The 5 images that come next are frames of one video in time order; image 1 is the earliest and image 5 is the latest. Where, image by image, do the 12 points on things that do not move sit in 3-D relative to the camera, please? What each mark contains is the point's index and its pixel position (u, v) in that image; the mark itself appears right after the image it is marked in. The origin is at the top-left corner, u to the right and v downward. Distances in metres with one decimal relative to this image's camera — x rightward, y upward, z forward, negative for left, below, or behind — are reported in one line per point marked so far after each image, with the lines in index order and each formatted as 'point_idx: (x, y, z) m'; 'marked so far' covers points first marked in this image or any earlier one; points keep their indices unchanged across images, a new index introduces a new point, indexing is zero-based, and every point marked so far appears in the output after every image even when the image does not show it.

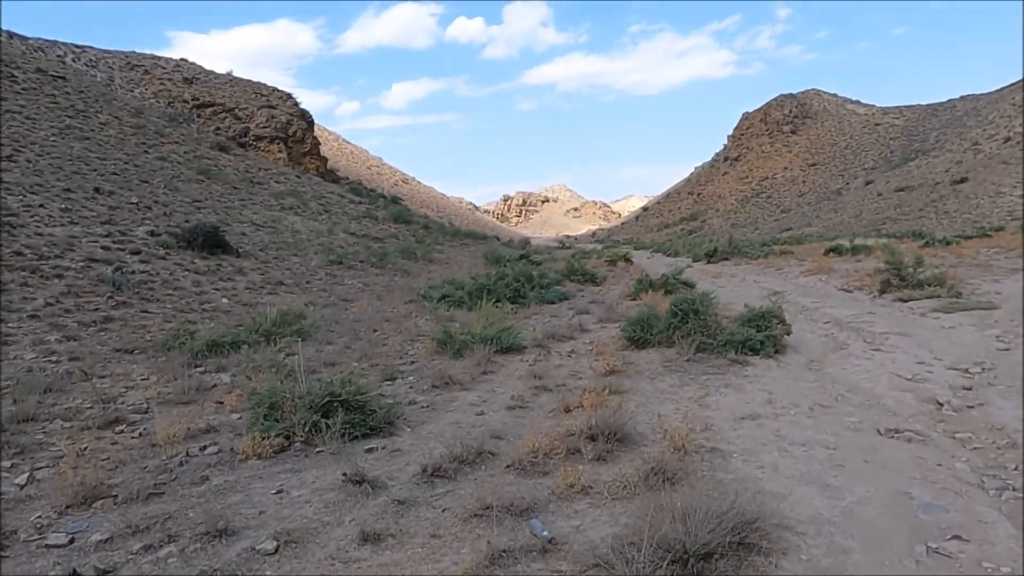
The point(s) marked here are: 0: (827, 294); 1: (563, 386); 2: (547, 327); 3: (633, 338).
0: (+6.3, -0.1, +15.6) m
1: (+0.5, -1.0, +7.8) m
2: (+0.5, -0.6, +11.8) m
3: (+1.5, -0.6, +9.7) m
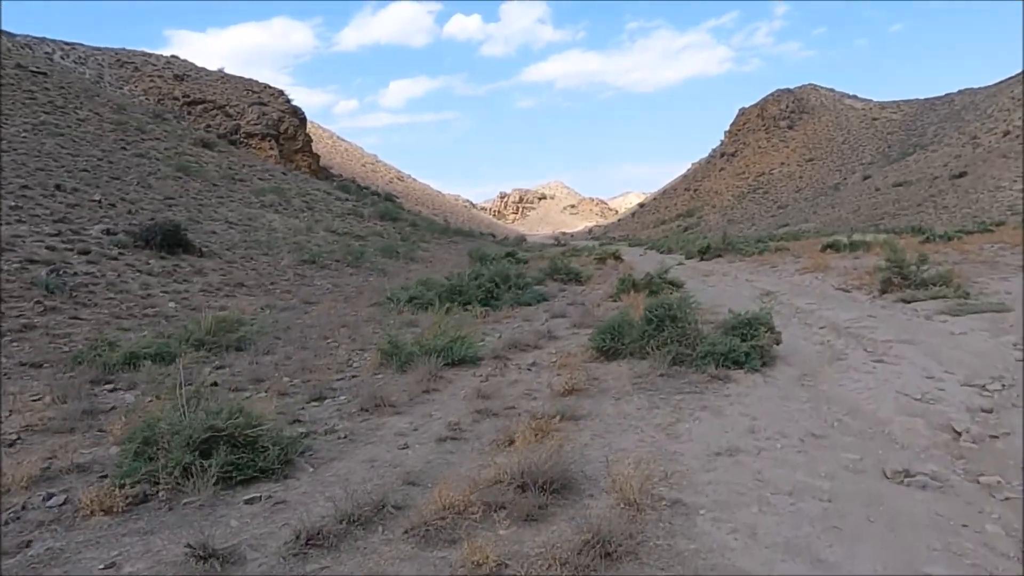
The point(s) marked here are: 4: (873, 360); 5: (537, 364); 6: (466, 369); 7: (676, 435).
0: (+5.7, -0.1, +14.5) m
1: (0.0, -1.0, +6.6) m
2: (0.0, -0.7, +10.6) m
3: (+1.0, -0.7, +8.6) m
4: (+3.8, -0.7, +8.1) m
5: (+0.3, -0.8, +8.5) m
6: (-0.5, -0.9, +8.4) m
7: (+1.2, -1.1, +5.7) m
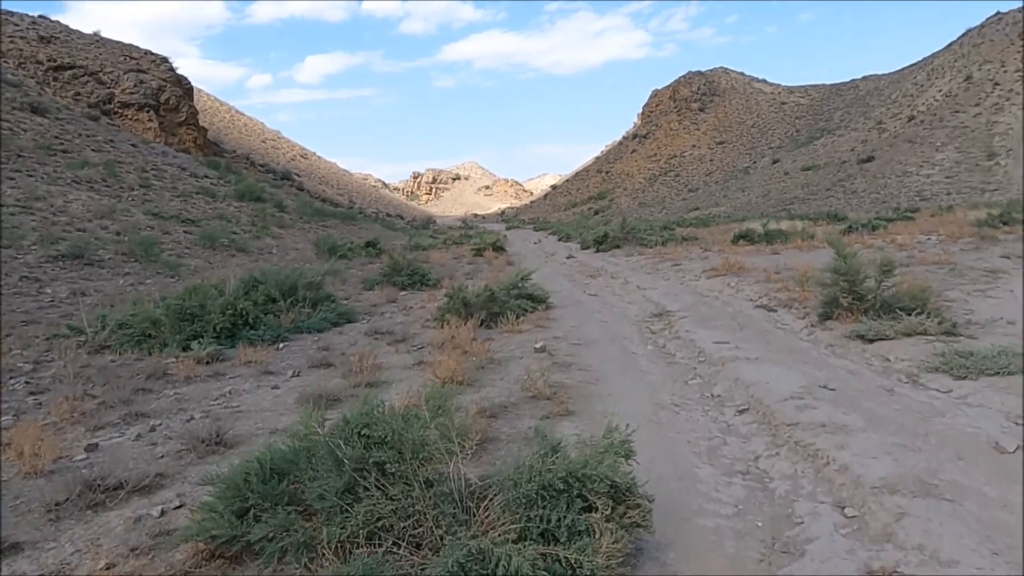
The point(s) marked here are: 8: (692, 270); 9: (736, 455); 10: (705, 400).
0: (+2.8, -0.4, +9.8) m
1: (-2.1, -1.5, +1.4) m
2: (-2.5, -1.1, +5.4) m
3: (-1.3, -1.1, +3.4) m
4: (+1.5, -1.2, +3.3) m
5: (-2.0, -1.3, +3.3) m
6: (-2.8, -1.3, +3.1) m
7: (-0.8, -1.6, +0.6) m
8: (+3.8, +0.4, +16.3) m
9: (+1.4, -1.0, +4.8) m
10: (+1.5, -0.9, +6.1) m
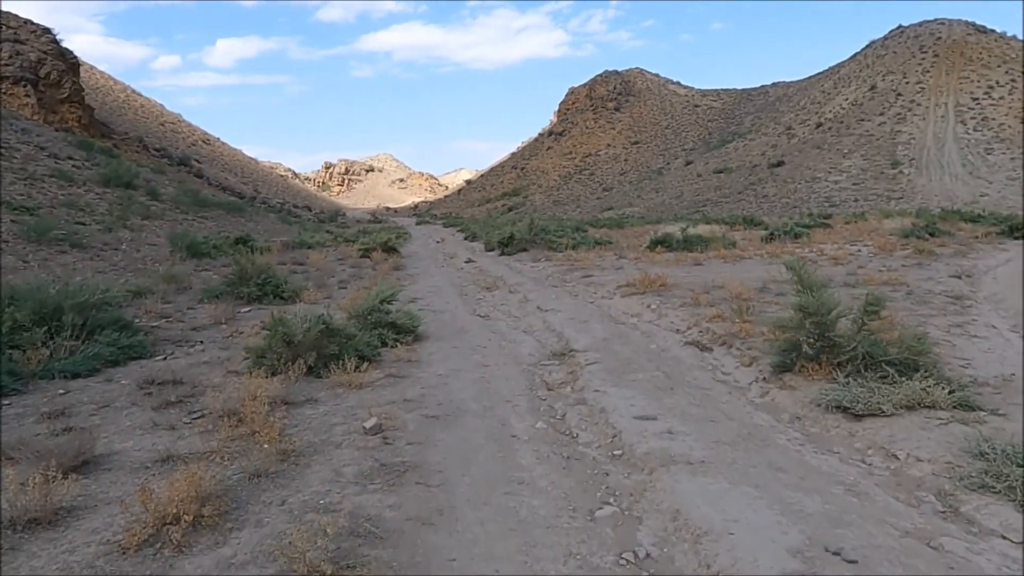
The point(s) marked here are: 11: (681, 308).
0: (+1.4, -0.7, +7.2) m
1: (-2.6, -1.8, -1.7) m
2: (-3.4, -1.3, +2.2) m
3: (-2.0, -1.4, +0.4) m
4: (+0.8, -1.5, +0.5) m
5: (-2.7, -1.6, +0.3) m
6: (-3.4, -1.6, 0.0) m
7: (-1.2, -1.9, -2.3) m
8: (+1.6, +0.1, +13.8) m
9: (+0.5, -1.4, +2.1) m
10: (+0.5, -1.2, +3.4) m
11: (+2.3, -0.3, +10.6) m
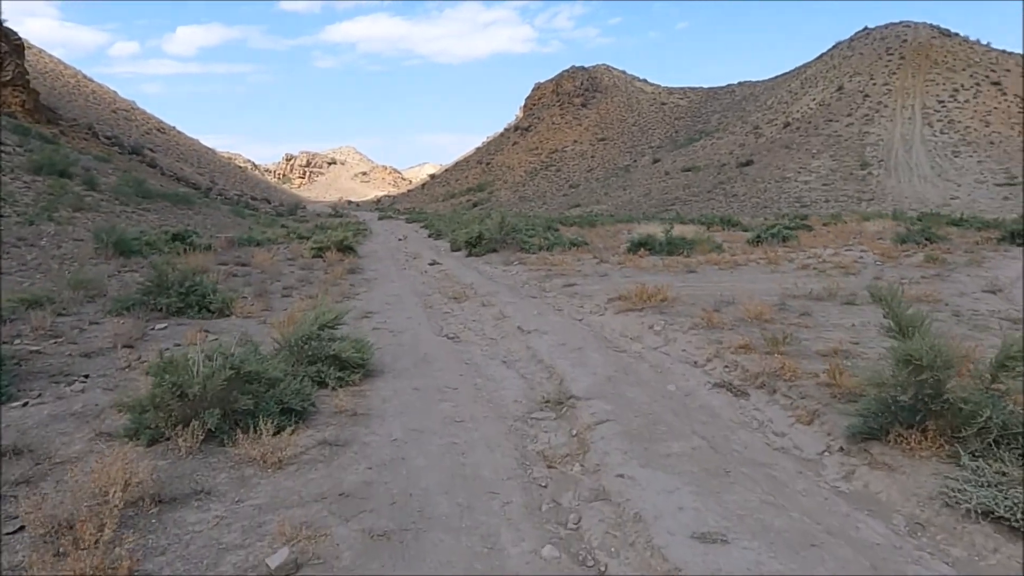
0: (+1.3, -1.0, +5.3) m
1: (-2.3, -2.1, -3.7) m
2: (-3.3, -1.6, +0.1) m
3: (-1.8, -1.6, -1.6) m
4: (+1.0, -1.8, -1.4) m
5: (-2.5, -1.8, -1.8) m
6: (-3.2, -1.8, -2.1) m
7: (-0.9, -2.2, -4.3) m
8: (+1.2, -0.1, +11.9) m
9: (+0.6, -1.6, +0.2) m
10: (+0.5, -1.5, +1.4) m
11: (+2.0, -0.5, +8.7) m
